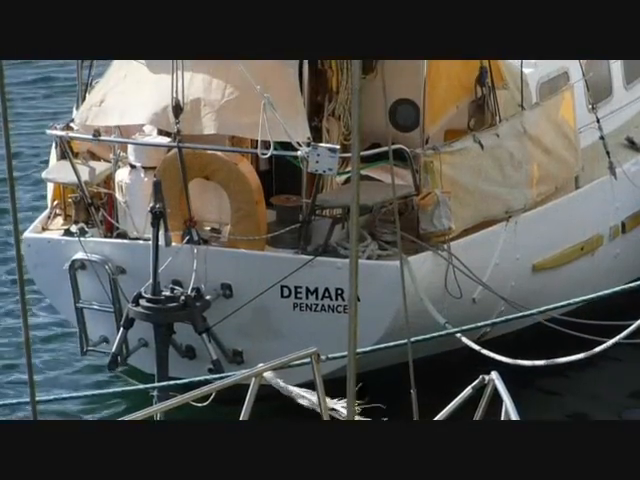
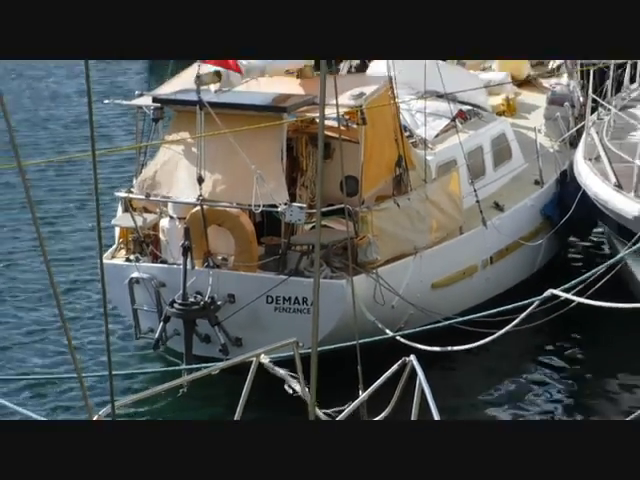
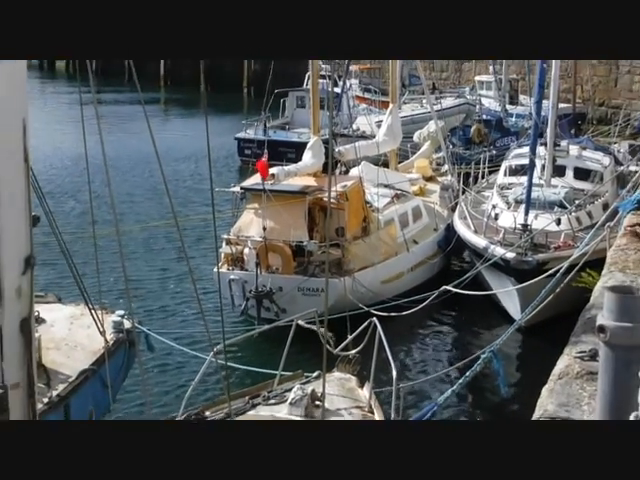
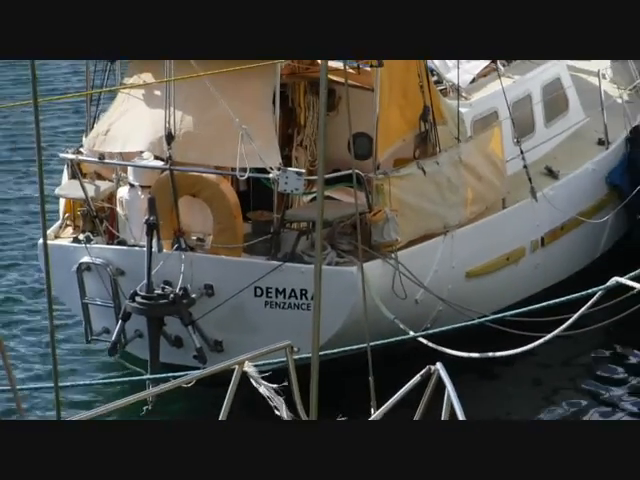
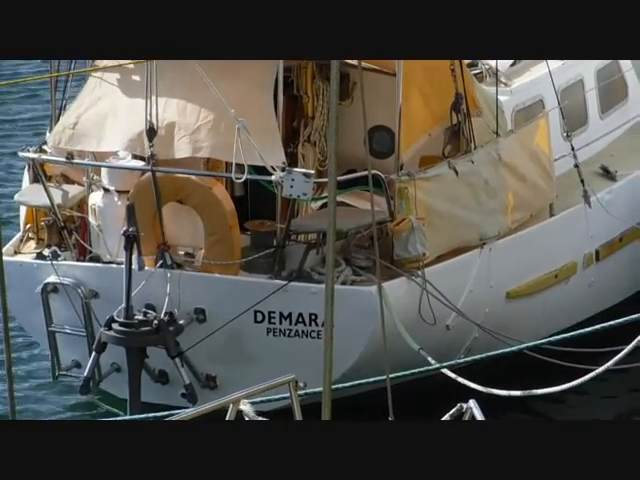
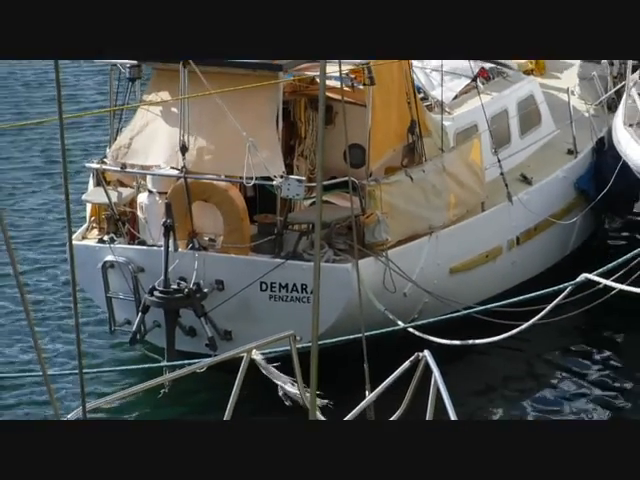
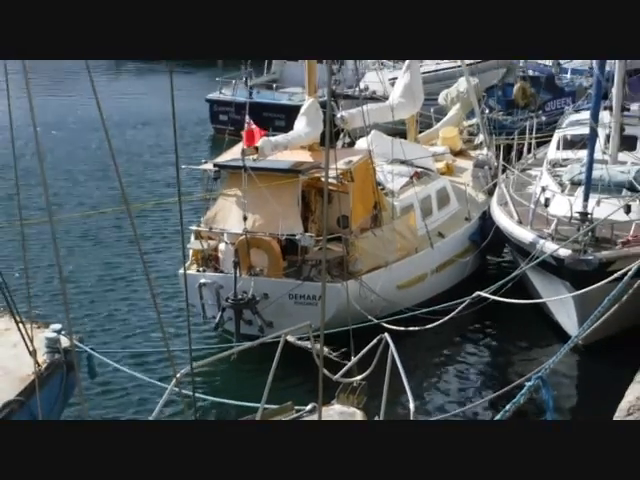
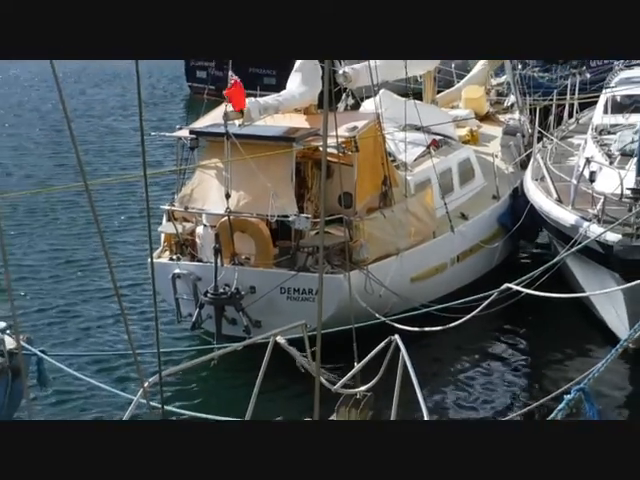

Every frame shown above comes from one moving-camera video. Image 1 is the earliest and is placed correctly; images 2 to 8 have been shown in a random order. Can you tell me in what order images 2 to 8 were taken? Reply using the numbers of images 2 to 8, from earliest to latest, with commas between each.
5, 4, 6, 2, 8, 7, 3
